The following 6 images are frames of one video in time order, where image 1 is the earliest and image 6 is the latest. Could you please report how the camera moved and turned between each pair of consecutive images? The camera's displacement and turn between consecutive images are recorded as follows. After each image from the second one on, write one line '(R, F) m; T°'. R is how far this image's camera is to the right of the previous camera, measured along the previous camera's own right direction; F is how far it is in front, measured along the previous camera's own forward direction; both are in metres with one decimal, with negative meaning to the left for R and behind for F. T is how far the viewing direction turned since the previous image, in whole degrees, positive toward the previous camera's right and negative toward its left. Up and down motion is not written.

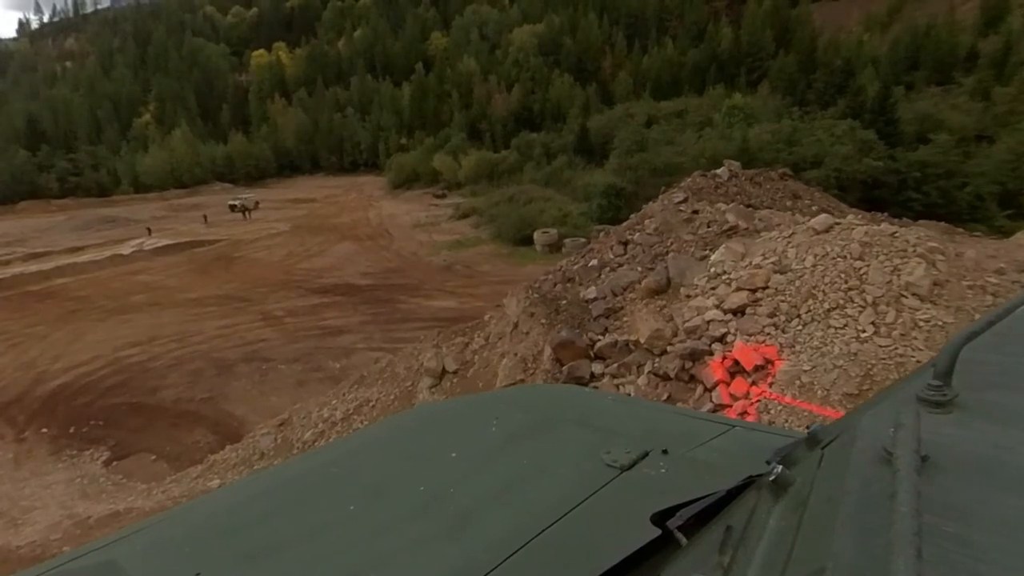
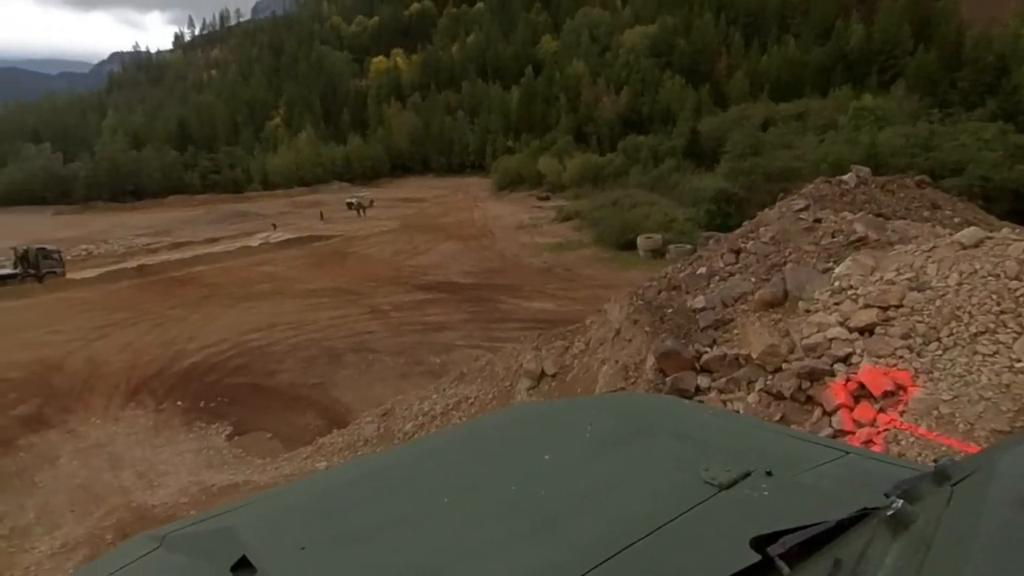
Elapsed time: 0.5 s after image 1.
(0.0, 0.0) m; -9°
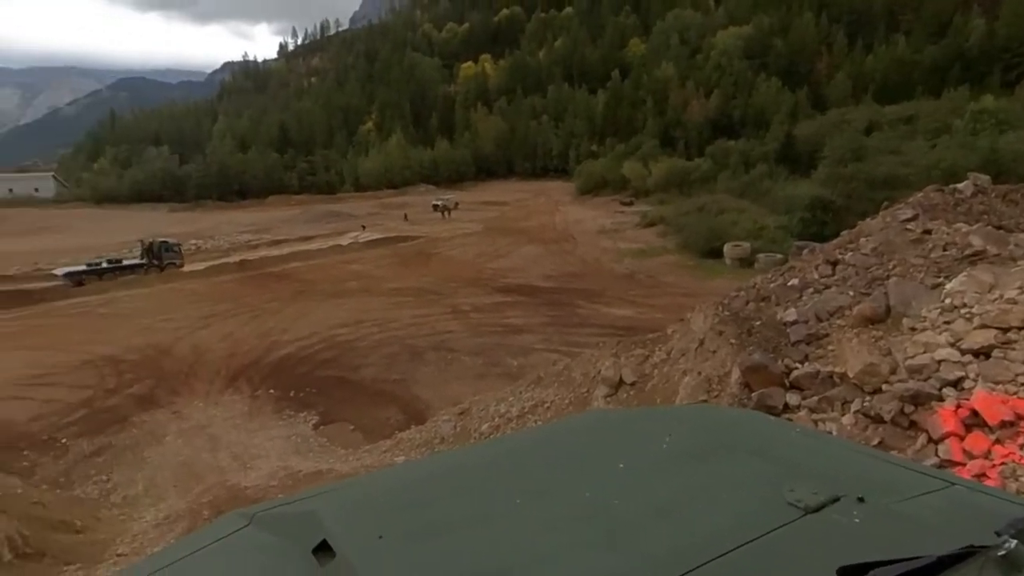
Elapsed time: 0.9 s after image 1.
(0.0, 0.0) m; -7°
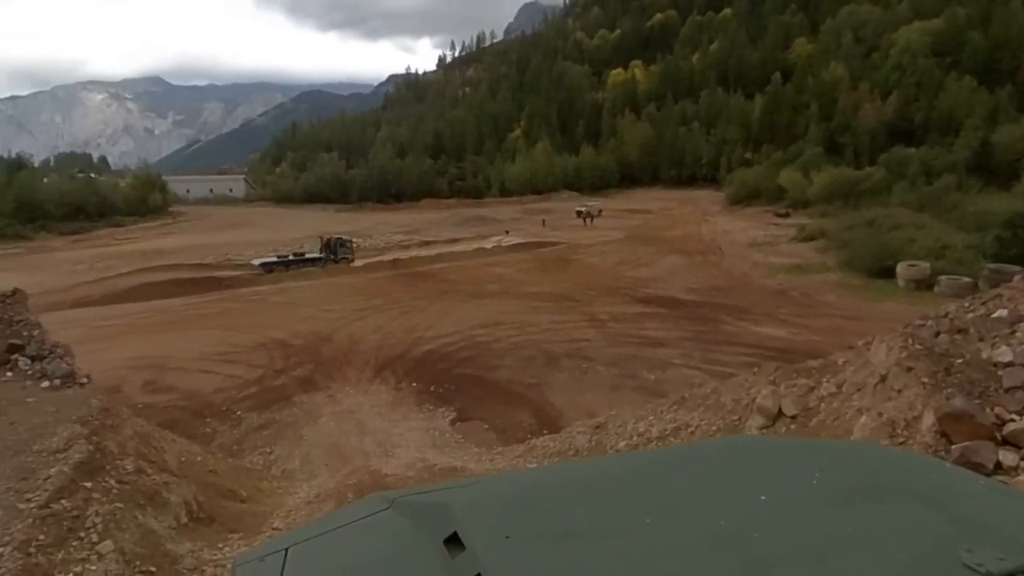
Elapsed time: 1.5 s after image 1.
(0.0, +0.1) m; -13°
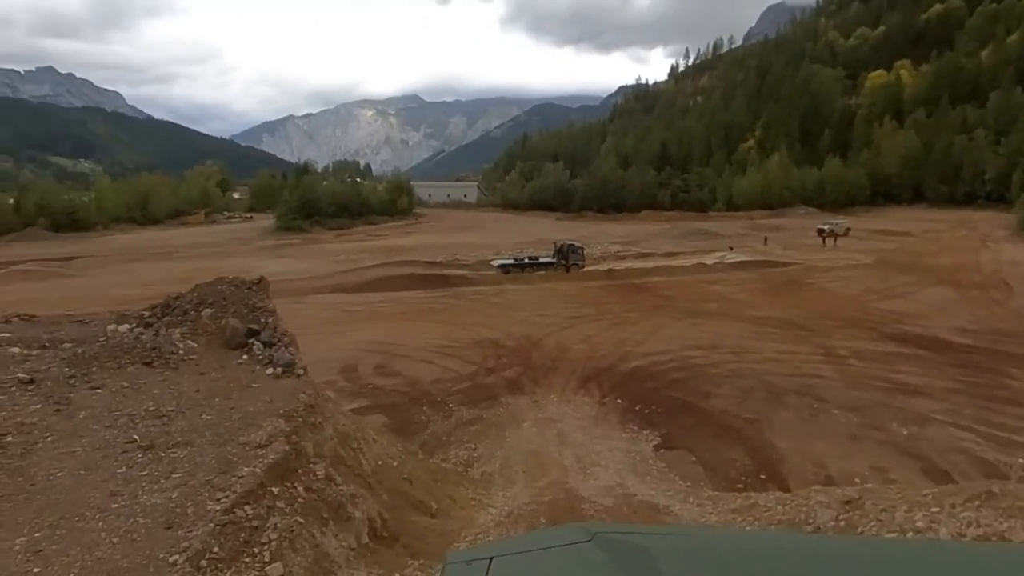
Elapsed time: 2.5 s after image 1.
(-0.1, +0.5) m; -20°
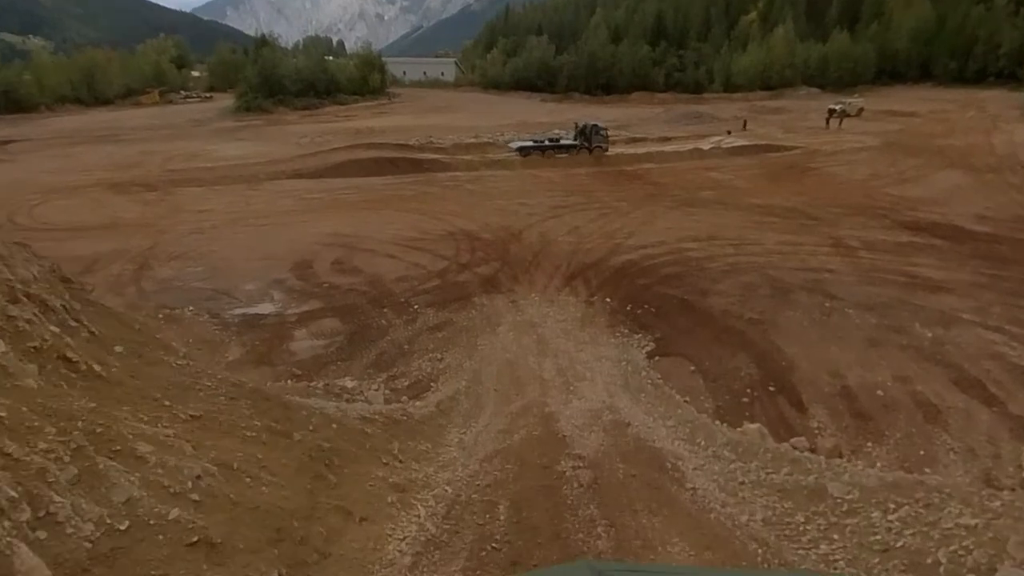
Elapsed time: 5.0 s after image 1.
(+0.2, +1.9) m; +1°
